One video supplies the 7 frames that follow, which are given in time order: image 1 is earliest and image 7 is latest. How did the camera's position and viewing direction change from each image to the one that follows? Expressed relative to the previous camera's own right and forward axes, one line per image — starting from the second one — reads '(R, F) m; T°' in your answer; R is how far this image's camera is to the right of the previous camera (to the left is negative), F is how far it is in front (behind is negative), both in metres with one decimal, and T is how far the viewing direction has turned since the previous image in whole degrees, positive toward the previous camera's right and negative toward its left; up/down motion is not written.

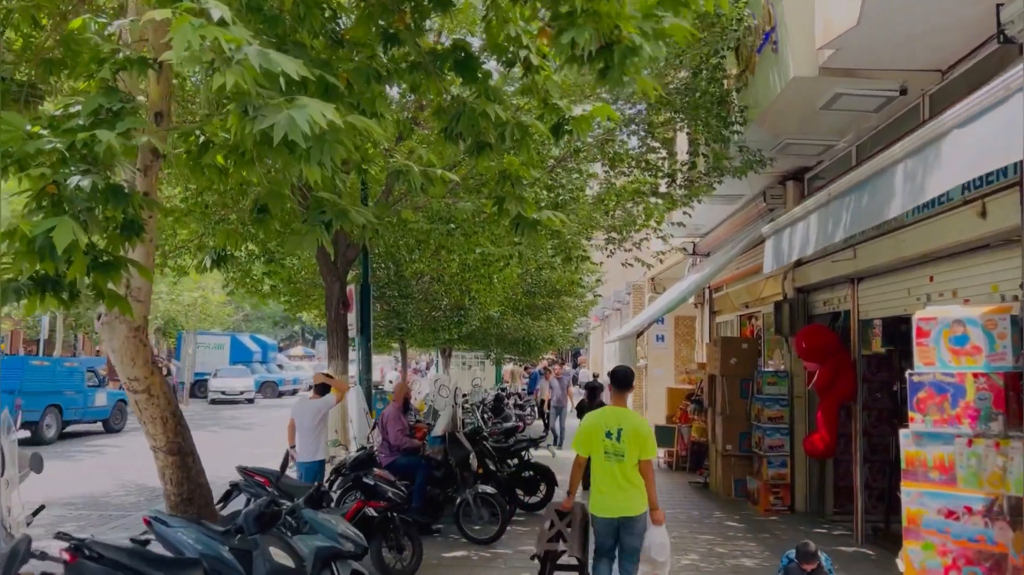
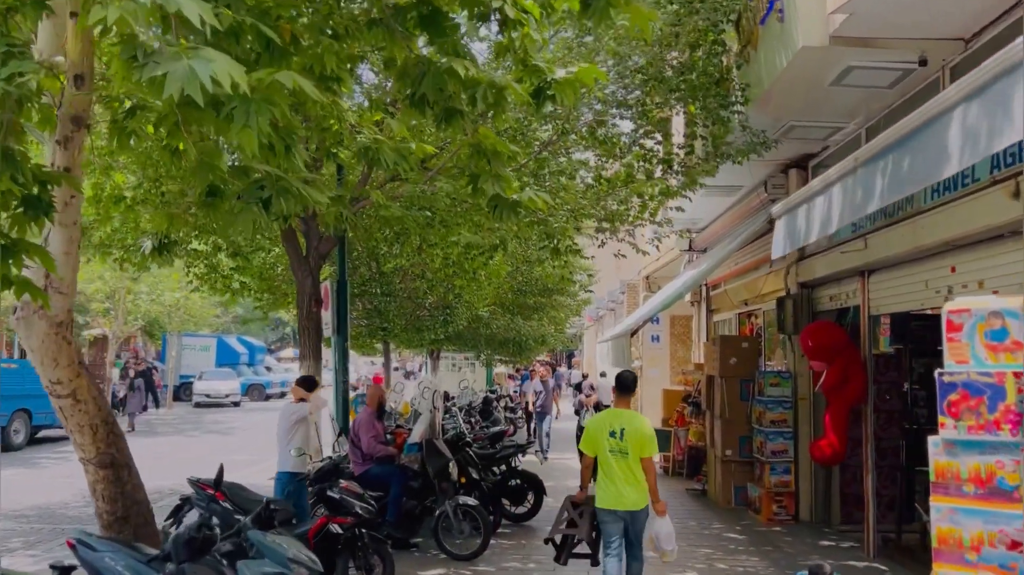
(+0.1, +0.7) m; 0°
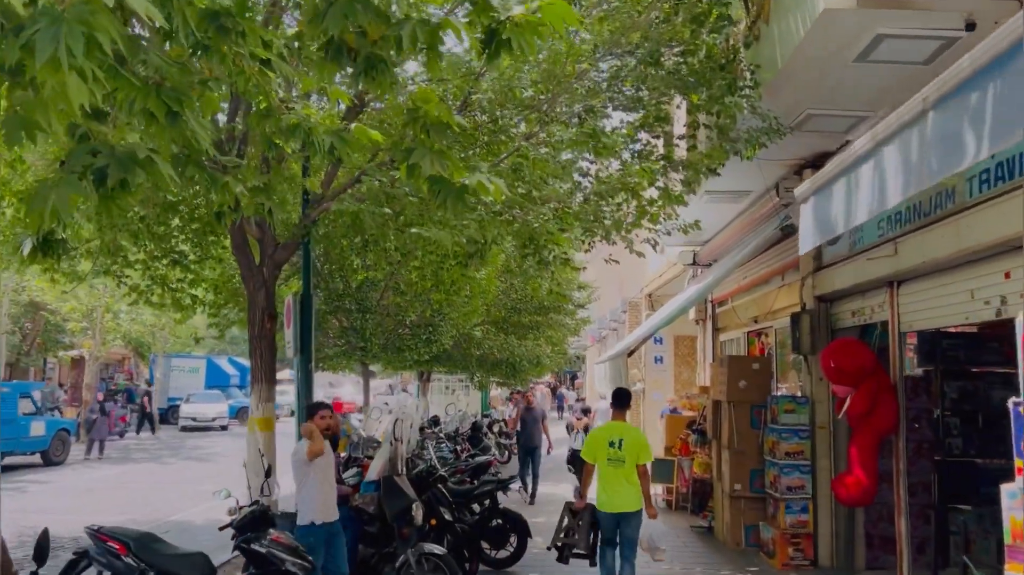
(+0.3, +1.2) m; 0°
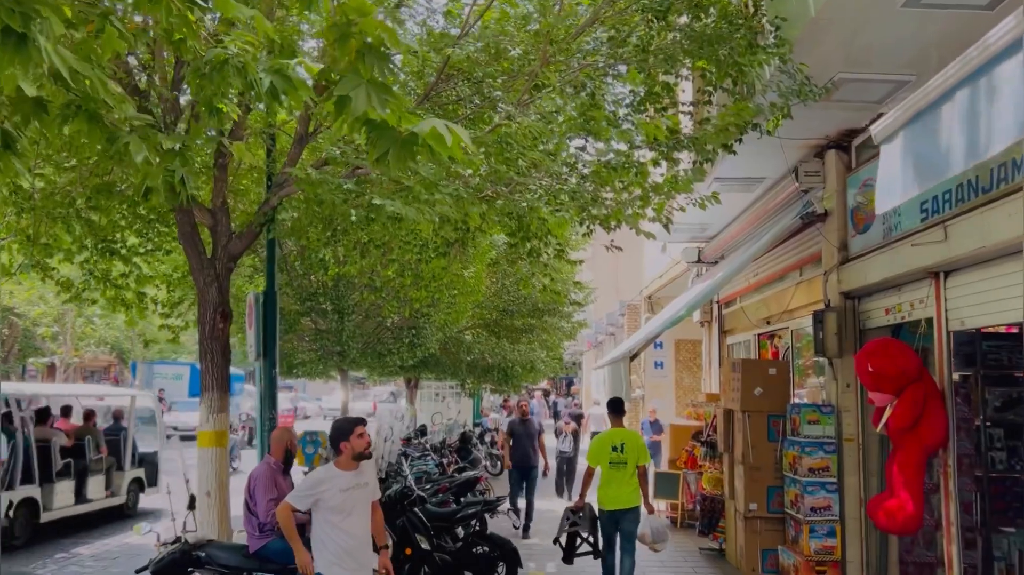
(+0.1, +1.1) m; 0°
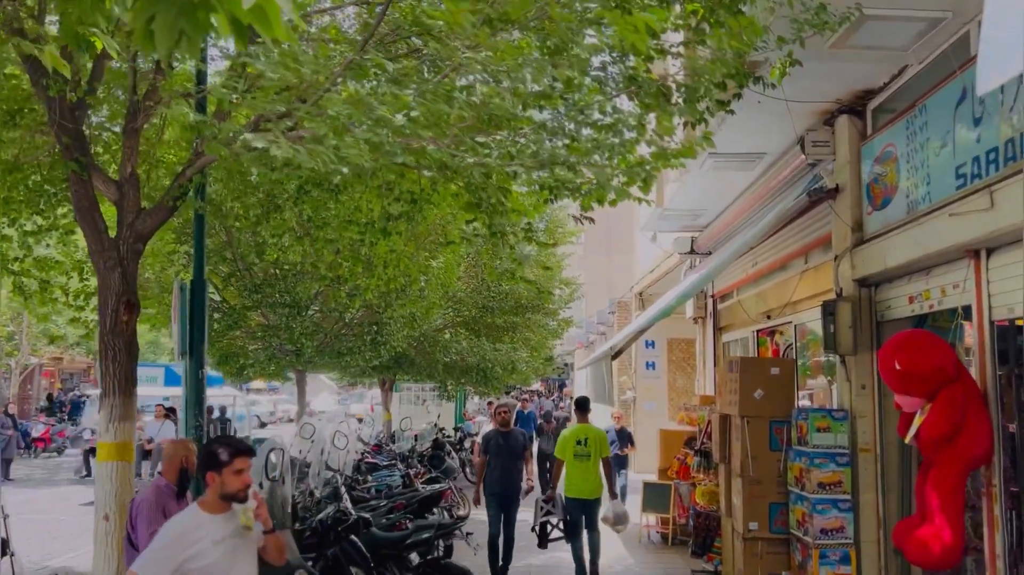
(+0.3, +1.2) m; 0°
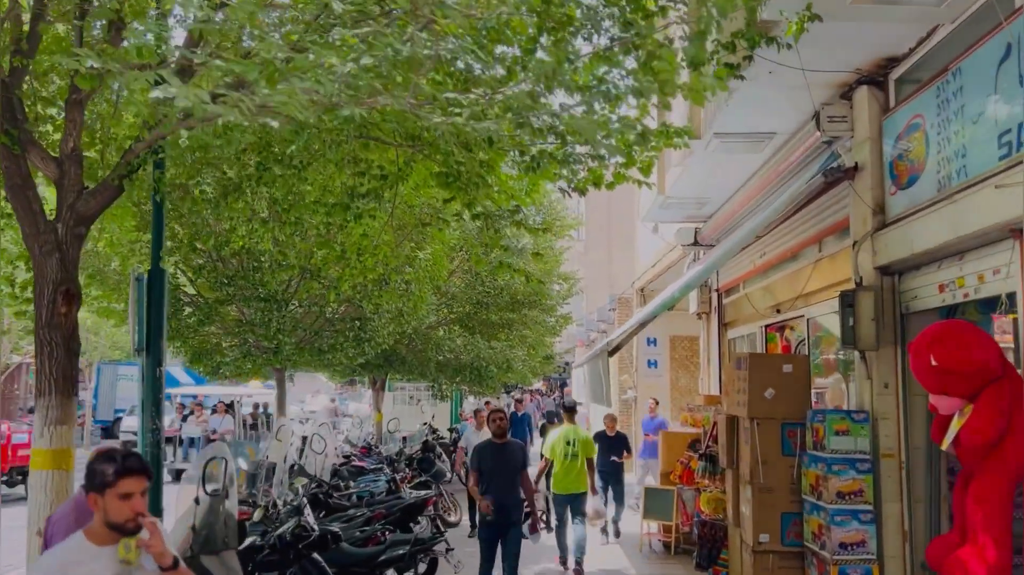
(+0.1, +0.7) m; 0°
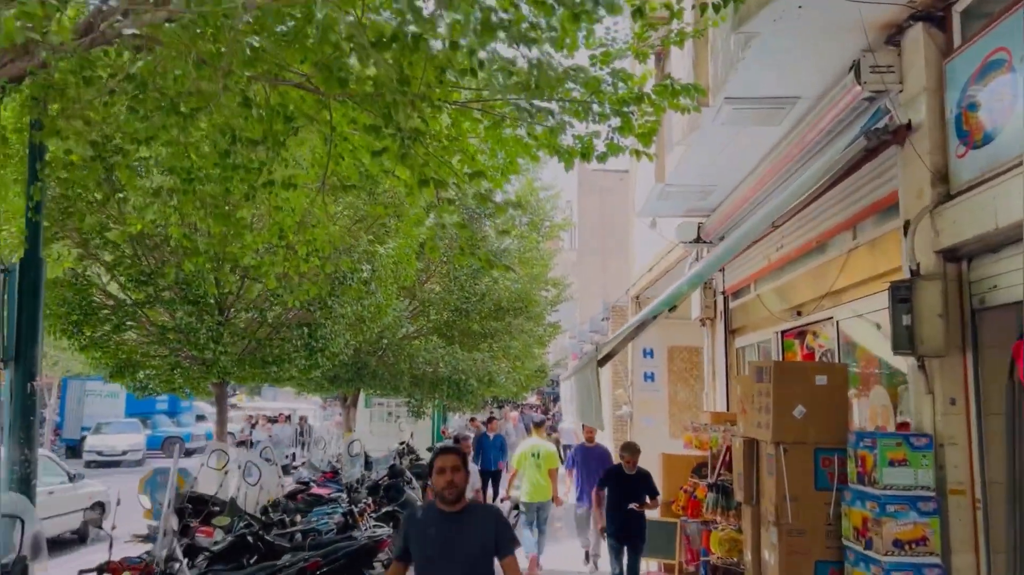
(+0.2, +1.5) m; 0°
